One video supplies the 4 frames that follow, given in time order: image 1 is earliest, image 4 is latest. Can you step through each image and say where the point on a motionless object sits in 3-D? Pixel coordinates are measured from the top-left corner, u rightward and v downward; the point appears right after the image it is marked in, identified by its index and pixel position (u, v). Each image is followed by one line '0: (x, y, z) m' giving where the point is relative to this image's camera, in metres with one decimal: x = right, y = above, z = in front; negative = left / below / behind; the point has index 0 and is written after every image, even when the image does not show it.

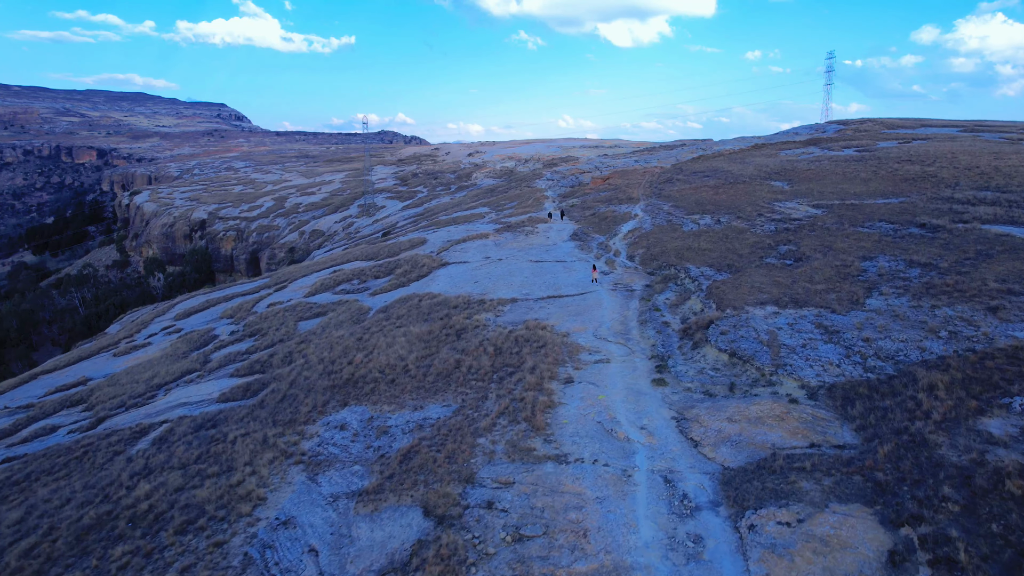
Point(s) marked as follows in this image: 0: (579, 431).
0: (+1.2, -2.5, +10.2) m
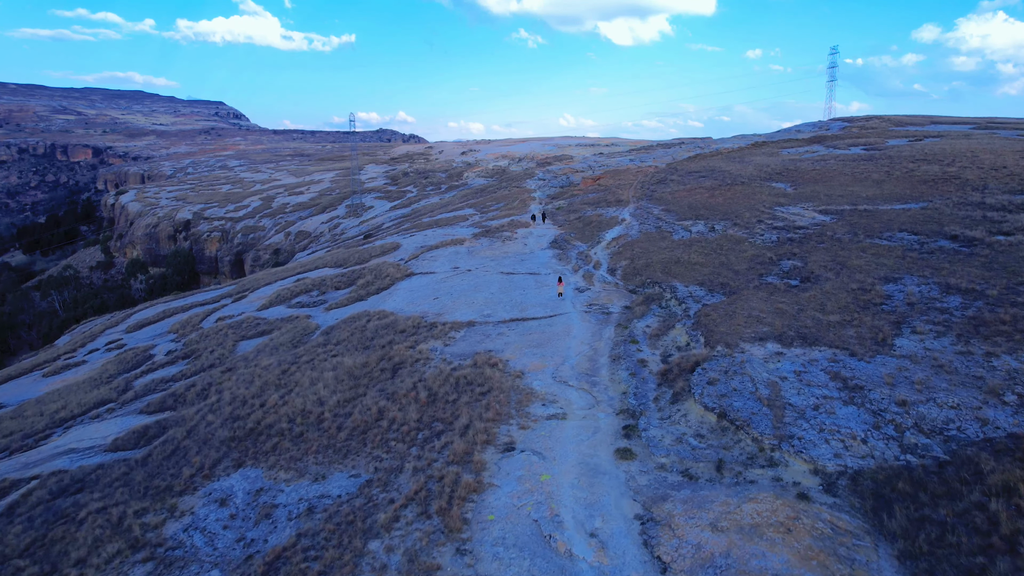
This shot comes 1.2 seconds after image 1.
0: (-0.1, -3.1, +7.4) m
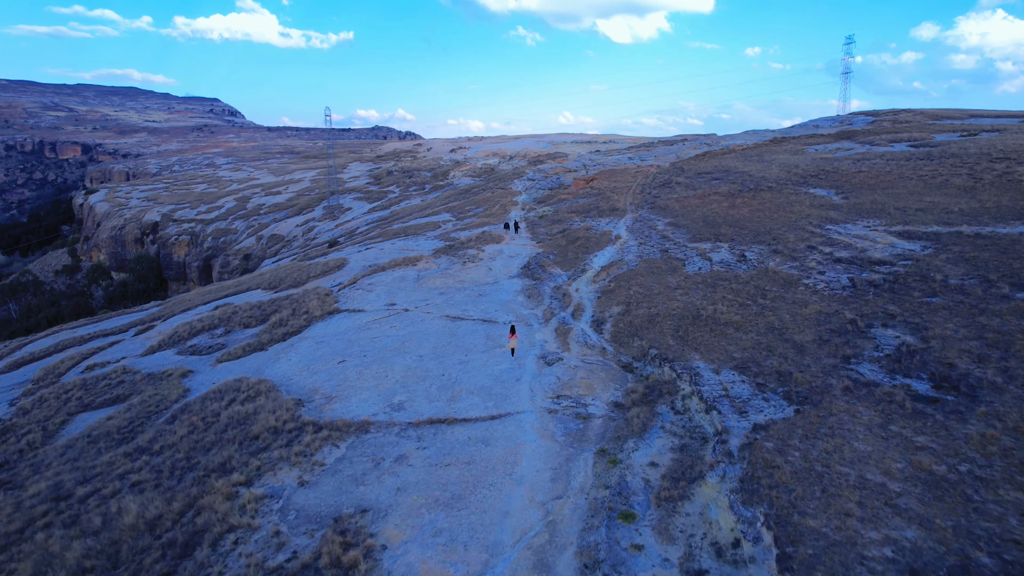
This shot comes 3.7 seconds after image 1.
0: (-1.5, -4.6, +0.9) m
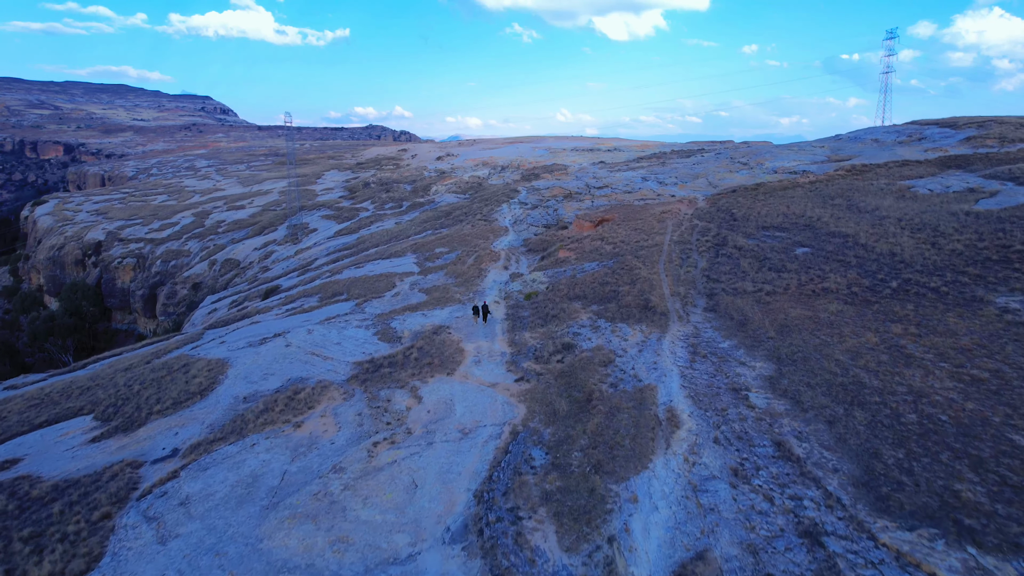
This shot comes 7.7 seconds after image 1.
0: (-2.4, -9.0, -10.0) m
